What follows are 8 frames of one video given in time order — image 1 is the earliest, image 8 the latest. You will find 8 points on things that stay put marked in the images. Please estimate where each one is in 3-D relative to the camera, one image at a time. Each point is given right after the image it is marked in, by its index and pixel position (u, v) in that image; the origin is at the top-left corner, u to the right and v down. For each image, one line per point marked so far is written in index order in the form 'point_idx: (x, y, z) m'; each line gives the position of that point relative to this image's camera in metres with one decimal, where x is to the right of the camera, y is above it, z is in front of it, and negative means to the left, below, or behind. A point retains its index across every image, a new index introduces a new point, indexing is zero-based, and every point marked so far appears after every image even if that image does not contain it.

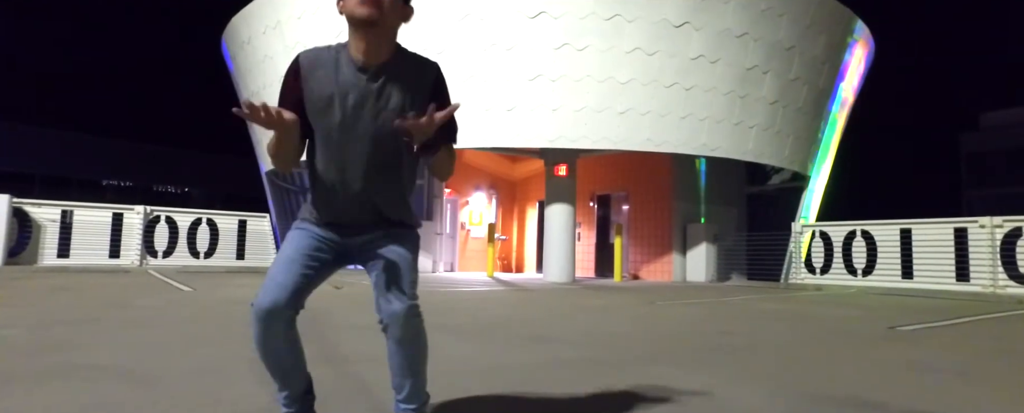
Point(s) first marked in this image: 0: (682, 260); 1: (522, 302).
0: (+4.2, -1.3, +14.4) m
1: (+0.1, -1.3, +7.8) m
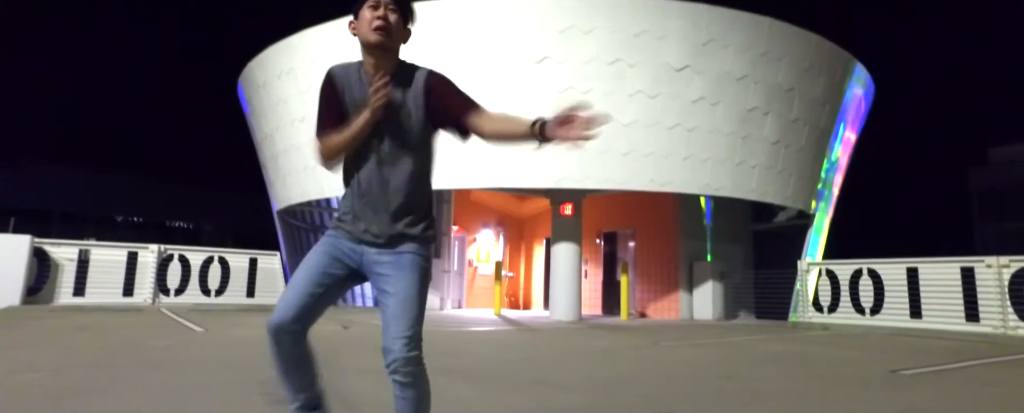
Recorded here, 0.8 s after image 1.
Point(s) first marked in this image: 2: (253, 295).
0: (+4.3, -2.2, +14.4) m
1: (+0.2, -1.8, +7.9) m
2: (-6.2, -2.1, +14.0) m
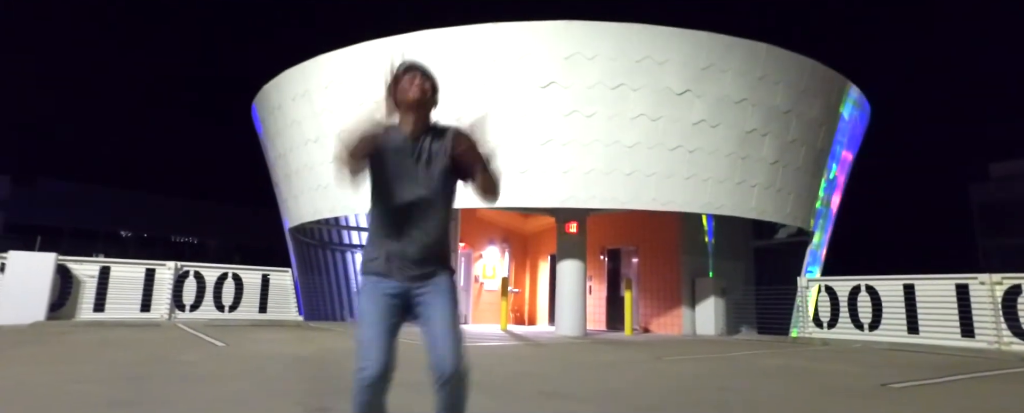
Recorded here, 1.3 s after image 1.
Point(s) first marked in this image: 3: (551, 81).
0: (+4.5, -2.7, +14.7) m
1: (+0.3, -2.1, +8.3) m
2: (-6.0, -2.5, +14.3) m
3: (+0.8, +2.4, +11.5) m
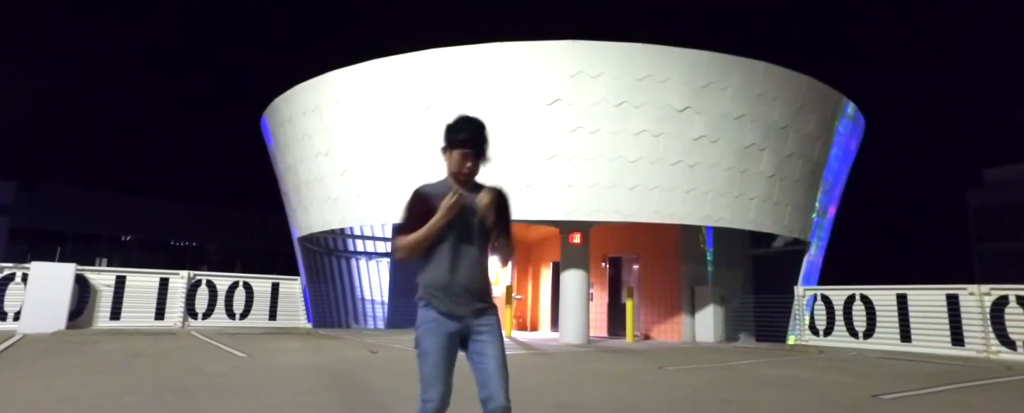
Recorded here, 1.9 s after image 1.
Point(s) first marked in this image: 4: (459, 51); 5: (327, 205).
0: (+4.6, -2.9, +15.0) m
1: (+0.5, -2.4, +8.6) m
2: (-5.9, -2.8, +14.7) m
3: (+0.9, +2.2, +11.9) m
4: (-1.1, +3.2, +12.3) m
5: (-4.4, 0.0, +14.1) m
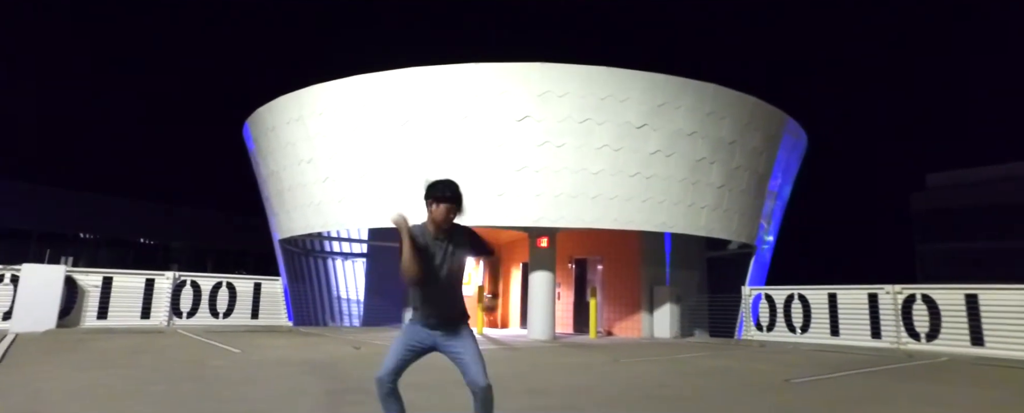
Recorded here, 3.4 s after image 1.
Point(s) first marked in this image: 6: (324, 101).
0: (+3.8, -3.1, +16.2) m
1: (0.0, -2.5, +9.6) m
2: (-6.7, -2.9, +15.4) m
3: (+0.3, +2.0, +12.9) m
4: (-1.7, +3.1, +13.2) m
5: (-5.1, -0.1, +14.8) m
6: (-4.5, +2.5, +14.2) m
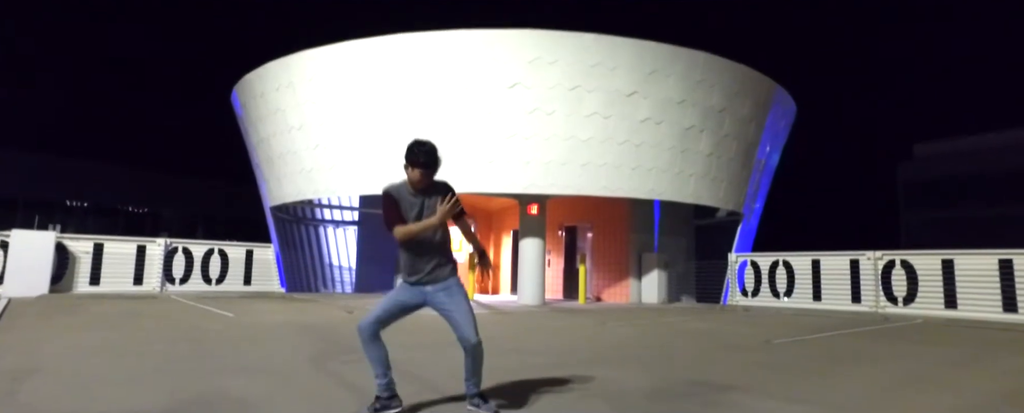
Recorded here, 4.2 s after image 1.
0: (+3.5, -2.2, +16.5) m
1: (-0.2, -2.0, +9.8) m
2: (-6.9, -2.0, +15.5) m
3: (+0.1, +2.7, +12.9) m
4: (-1.9, +3.8, +13.1) m
5: (-5.4, +0.8, +14.8) m
6: (-4.8, +3.3, +14.0) m
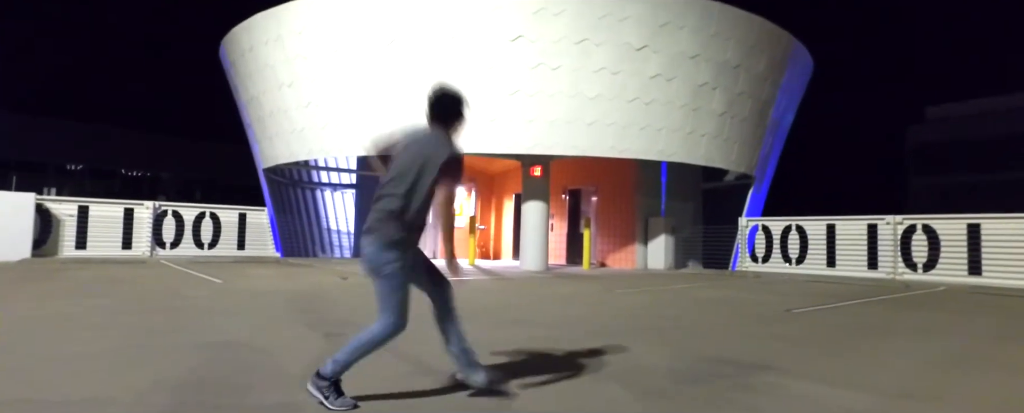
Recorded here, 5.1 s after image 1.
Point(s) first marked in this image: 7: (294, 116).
0: (+3.6, -1.2, +16.0) m
1: (-0.1, -1.3, +9.3) m
2: (-6.9, -1.0, +15.0) m
3: (+0.2, +3.5, +12.1) m
4: (-1.9, +4.6, +12.2) m
5: (-5.3, +1.7, +14.2) m
6: (-4.7, +4.2, +13.2) m
7: (-5.2, +2.2, +14.0) m
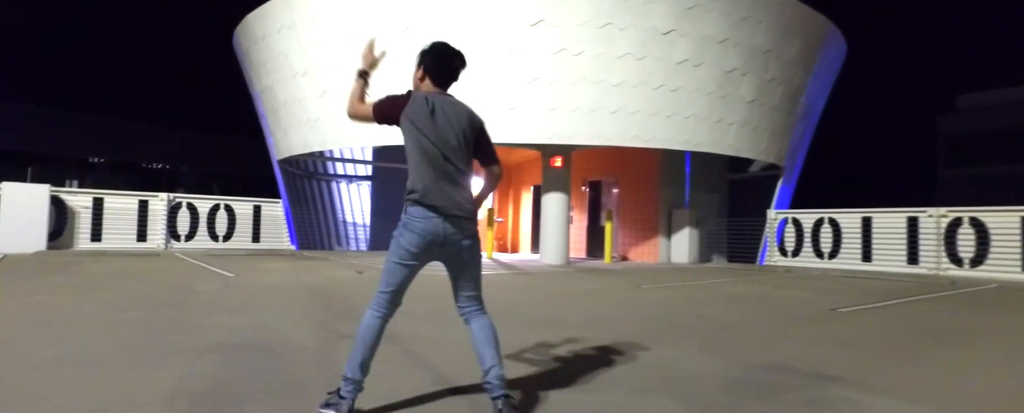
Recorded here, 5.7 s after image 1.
0: (+4.1, -1.0, +15.5) m
1: (+0.2, -1.2, +9.0) m
2: (-6.4, -0.8, +14.8) m
3: (+0.6, +3.7, +11.6) m
4: (-1.5, +4.8, +11.8) m
5: (-4.9, +1.9, +13.9) m
6: (-4.3, +4.4, +12.9) m
7: (-4.7, +2.3, +13.7) m
